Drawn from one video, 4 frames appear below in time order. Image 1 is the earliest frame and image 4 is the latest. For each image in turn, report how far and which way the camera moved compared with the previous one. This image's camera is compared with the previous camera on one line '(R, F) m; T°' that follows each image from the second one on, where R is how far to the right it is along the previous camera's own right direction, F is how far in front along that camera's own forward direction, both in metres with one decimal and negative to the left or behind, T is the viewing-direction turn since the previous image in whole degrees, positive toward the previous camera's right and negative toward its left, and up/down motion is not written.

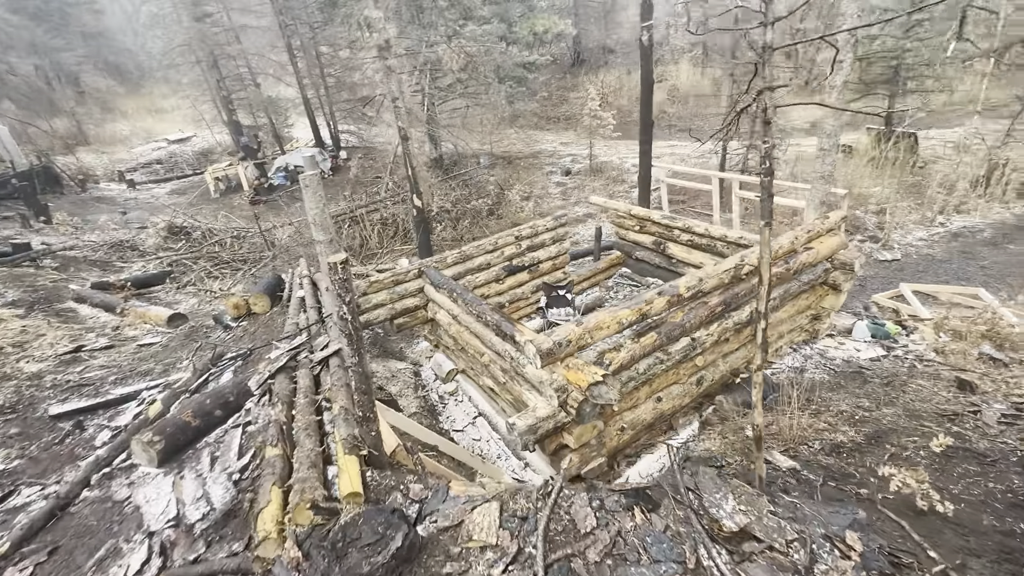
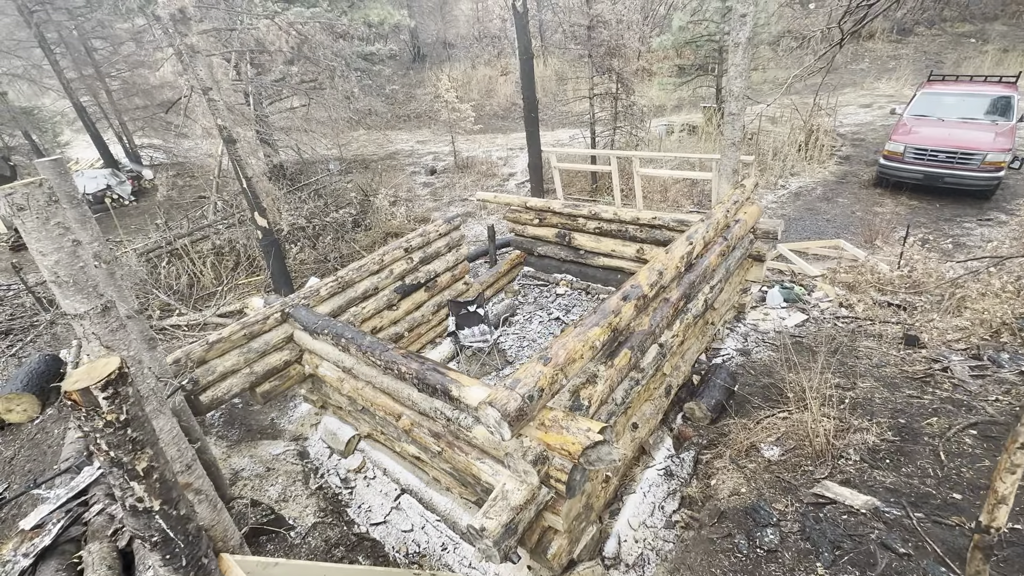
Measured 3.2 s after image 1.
(-0.4, +1.5) m; +16°
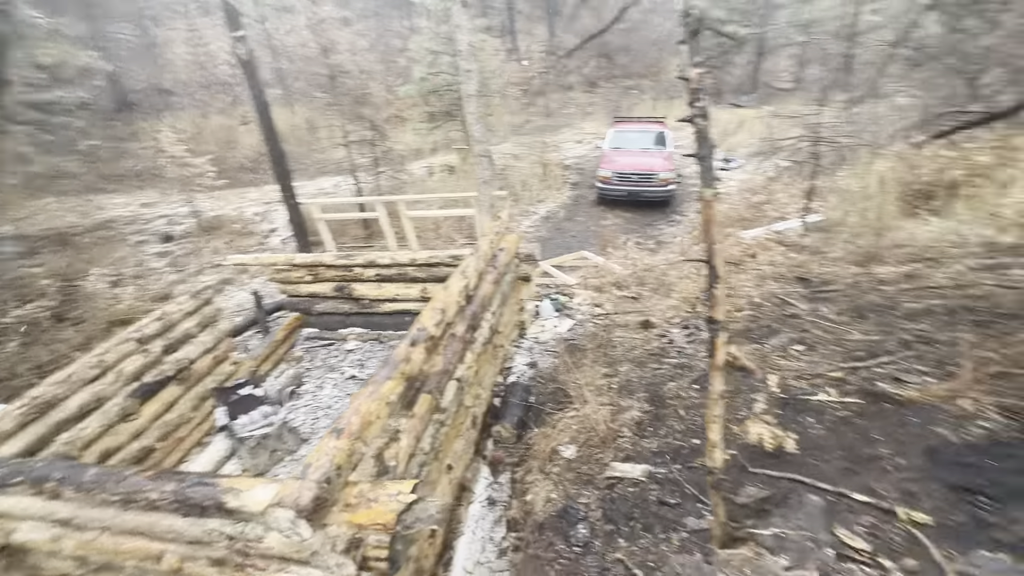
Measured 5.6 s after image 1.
(+0.1, 0.0) m; +25°
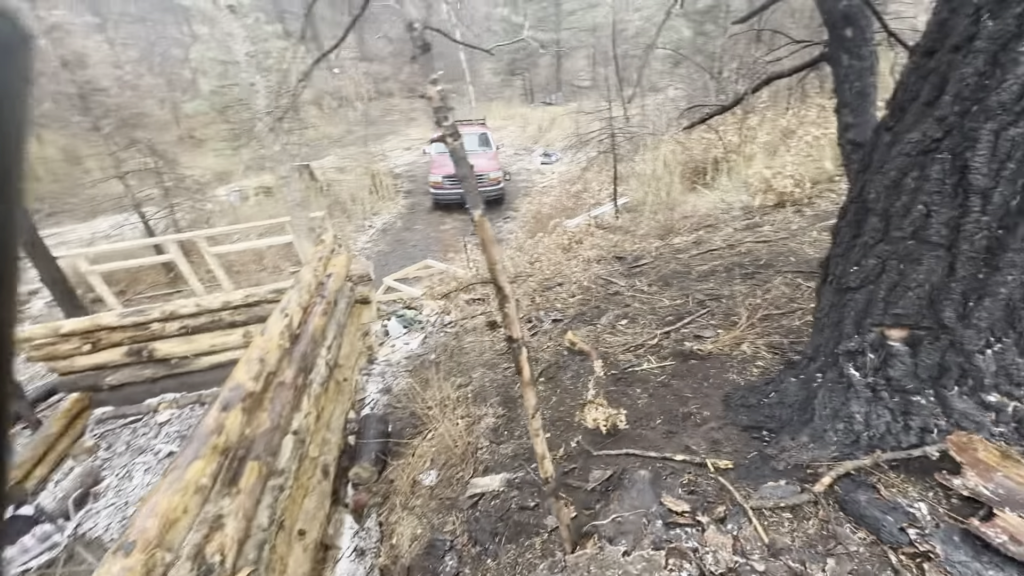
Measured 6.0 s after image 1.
(+0.2, +0.1) m; +17°
